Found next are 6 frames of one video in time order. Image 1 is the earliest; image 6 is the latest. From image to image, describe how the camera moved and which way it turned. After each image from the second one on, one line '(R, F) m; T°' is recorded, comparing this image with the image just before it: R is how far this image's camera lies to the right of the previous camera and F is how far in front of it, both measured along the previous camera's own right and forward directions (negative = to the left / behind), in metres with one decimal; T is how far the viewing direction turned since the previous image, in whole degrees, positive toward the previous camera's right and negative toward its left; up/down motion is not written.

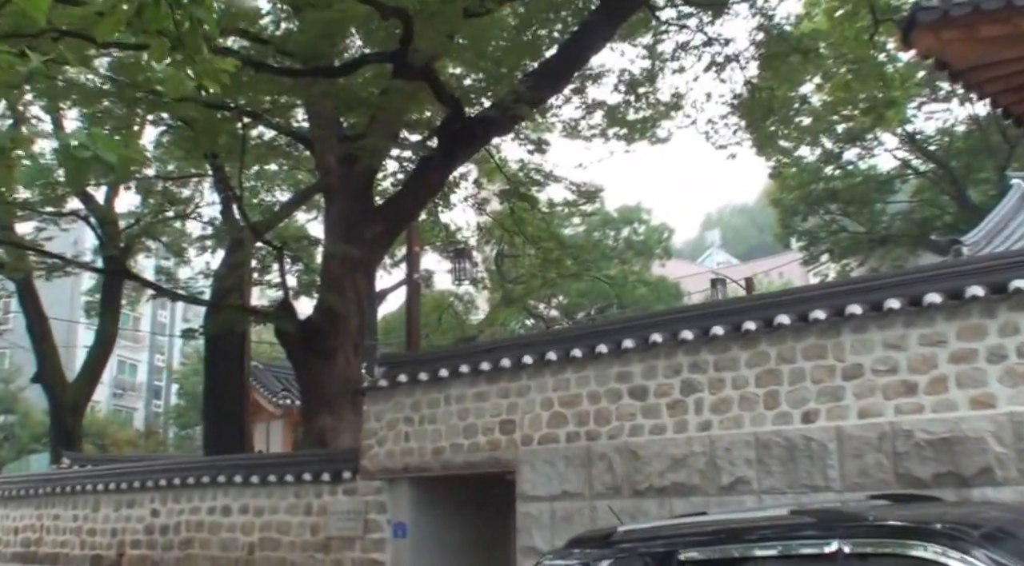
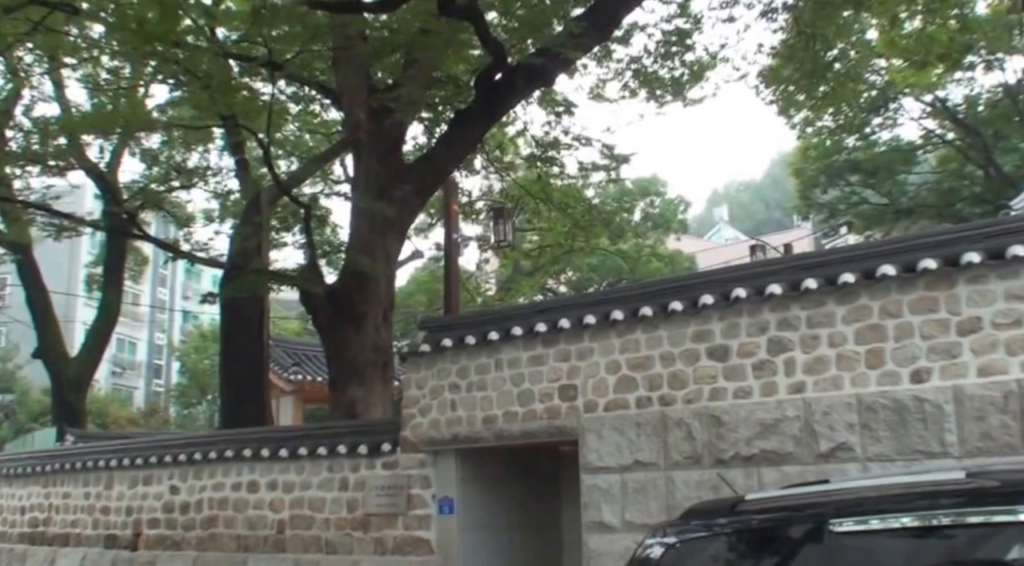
(-0.5, +0.8) m; 0°
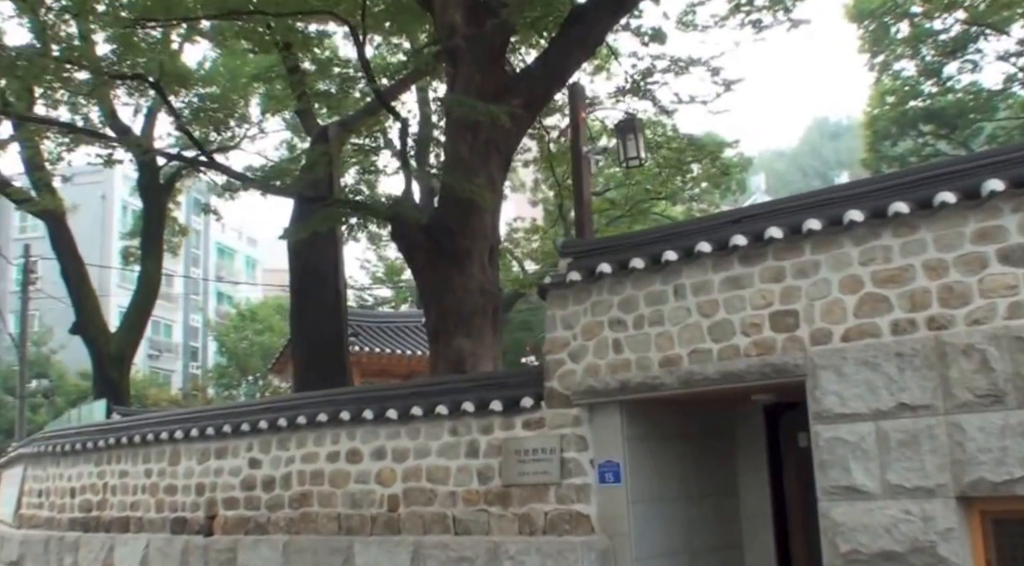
(-1.1, +2.0) m; -1°
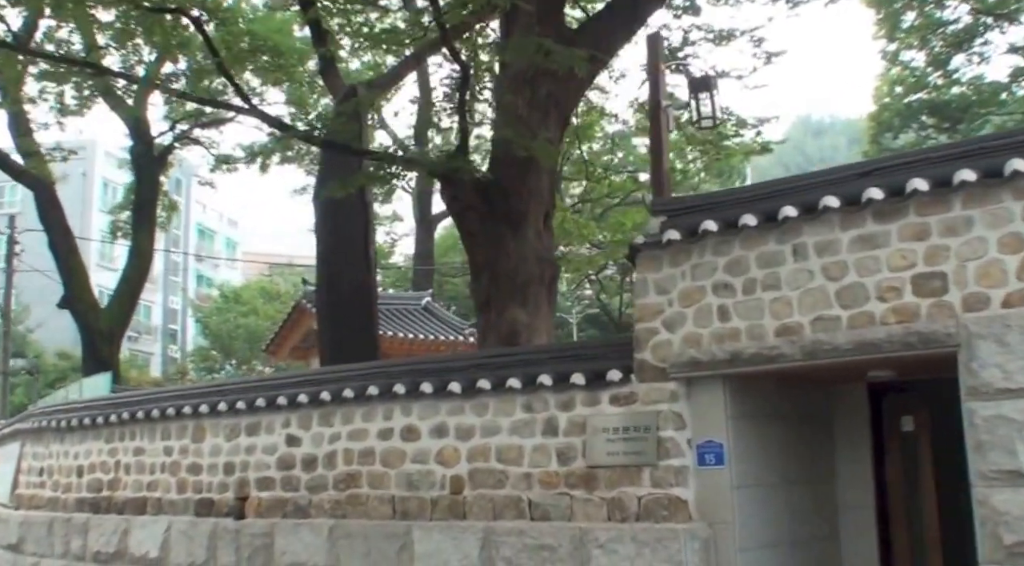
(-0.8, +0.8) m; +1°
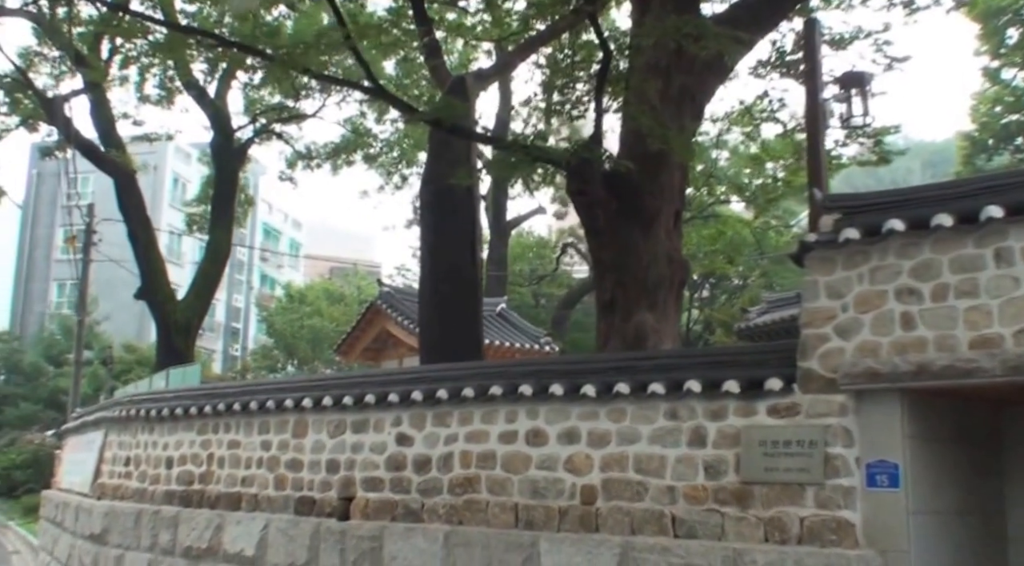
(-0.6, +0.5) m; -3°
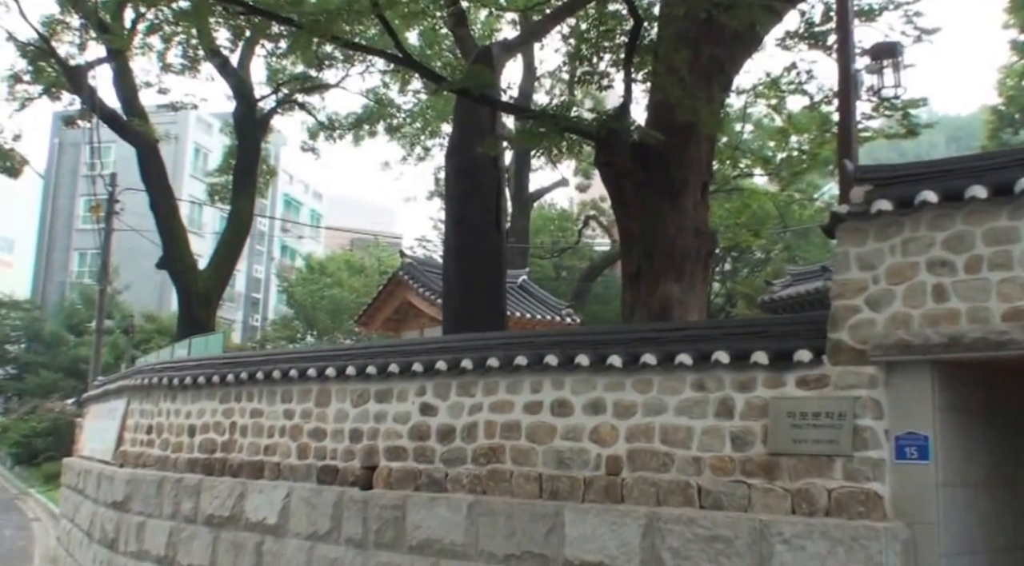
(-0.1, 0.0) m; -1°
